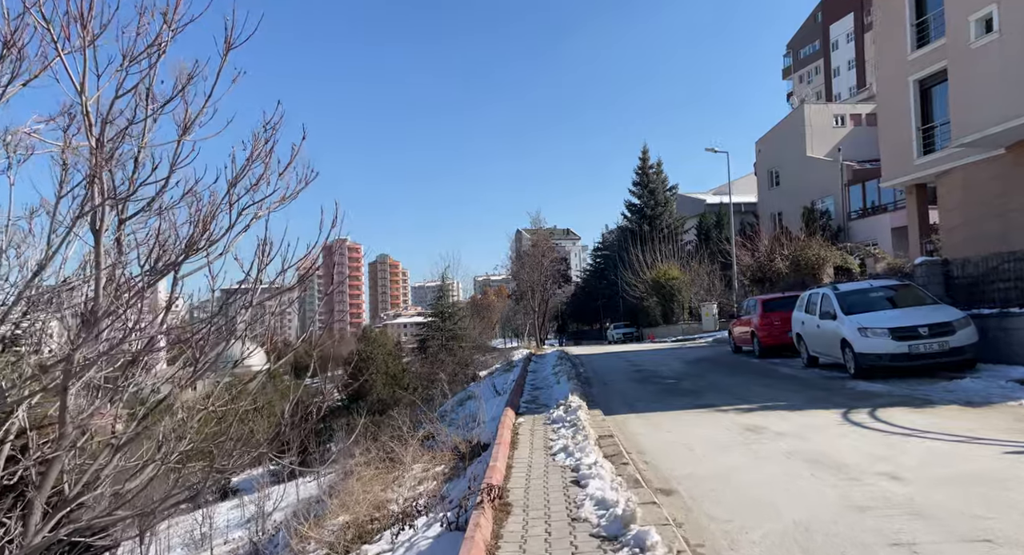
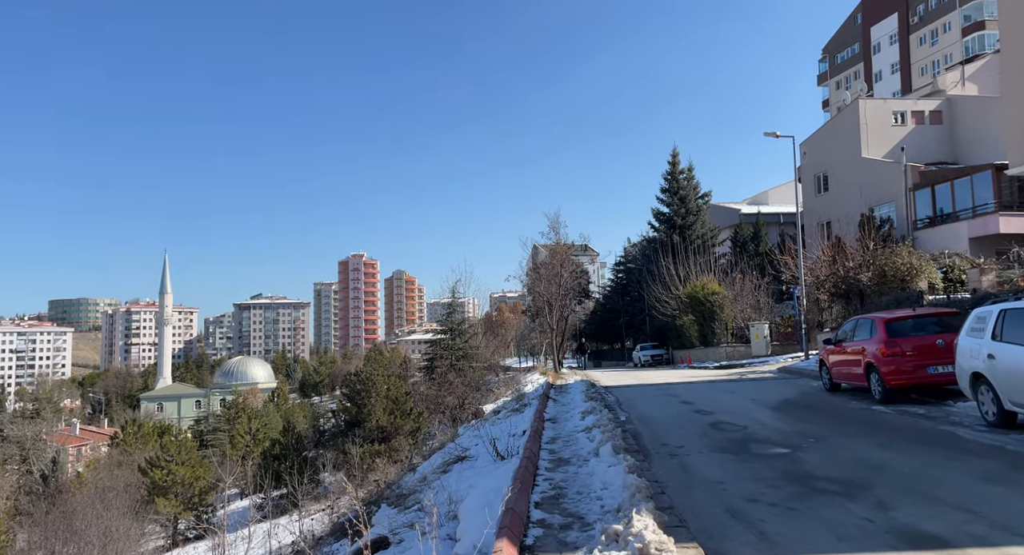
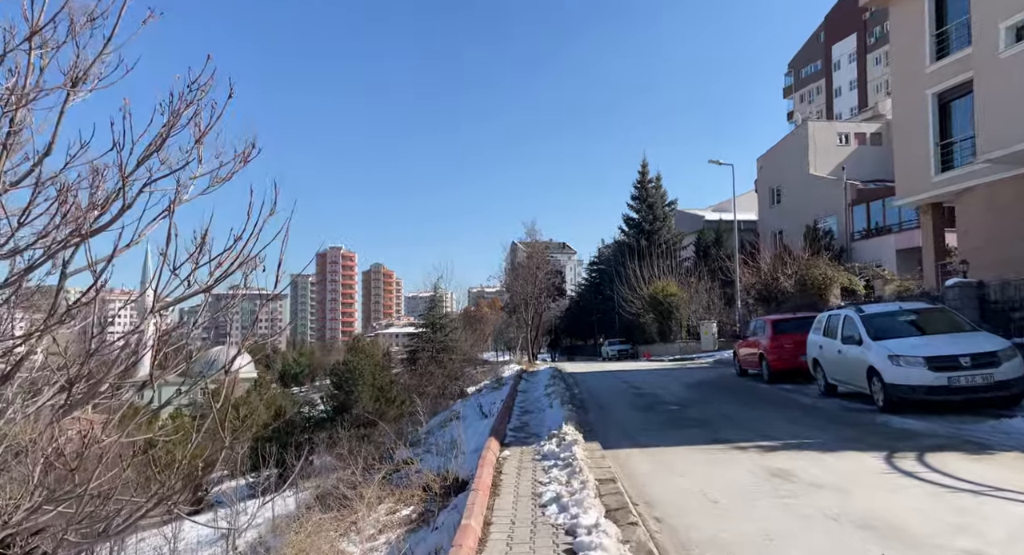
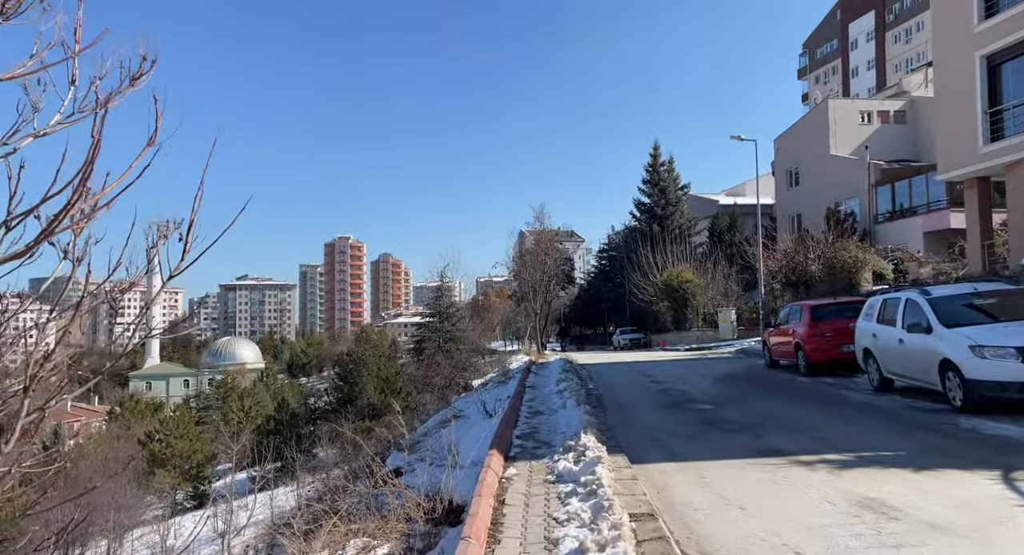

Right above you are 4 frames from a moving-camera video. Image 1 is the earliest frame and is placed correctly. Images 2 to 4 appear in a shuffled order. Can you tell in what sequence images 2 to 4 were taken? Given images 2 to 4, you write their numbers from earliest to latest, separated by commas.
3, 4, 2
